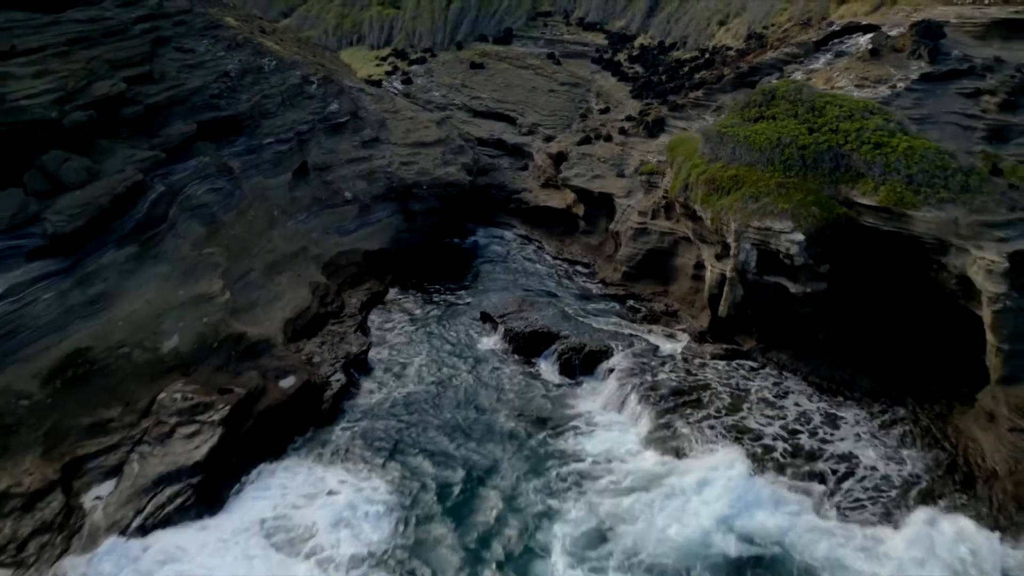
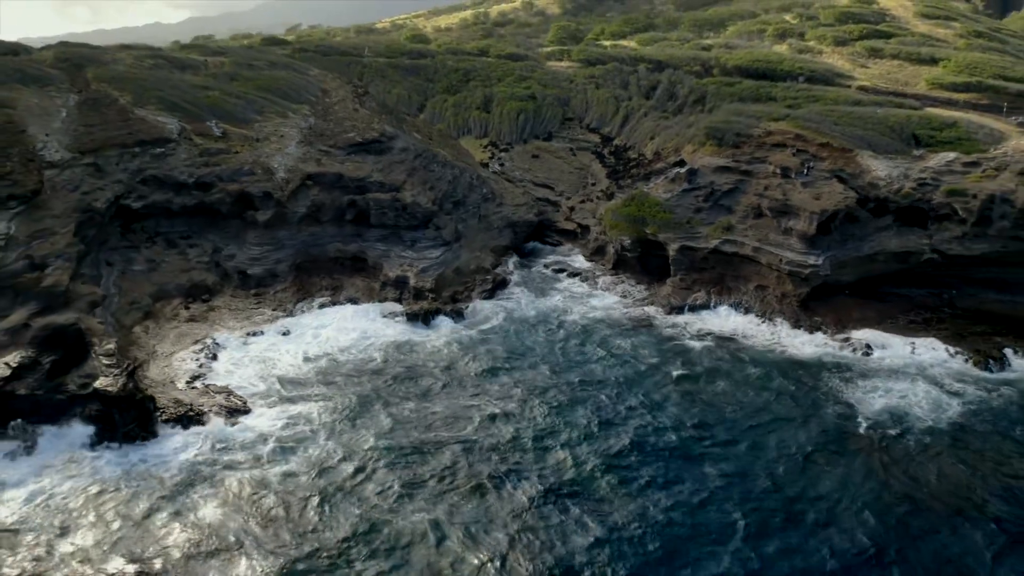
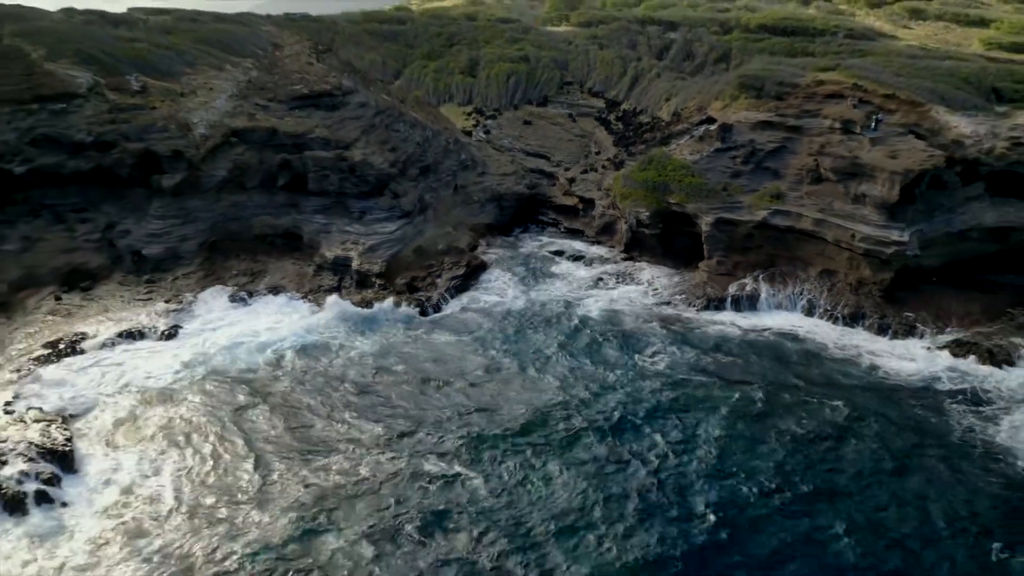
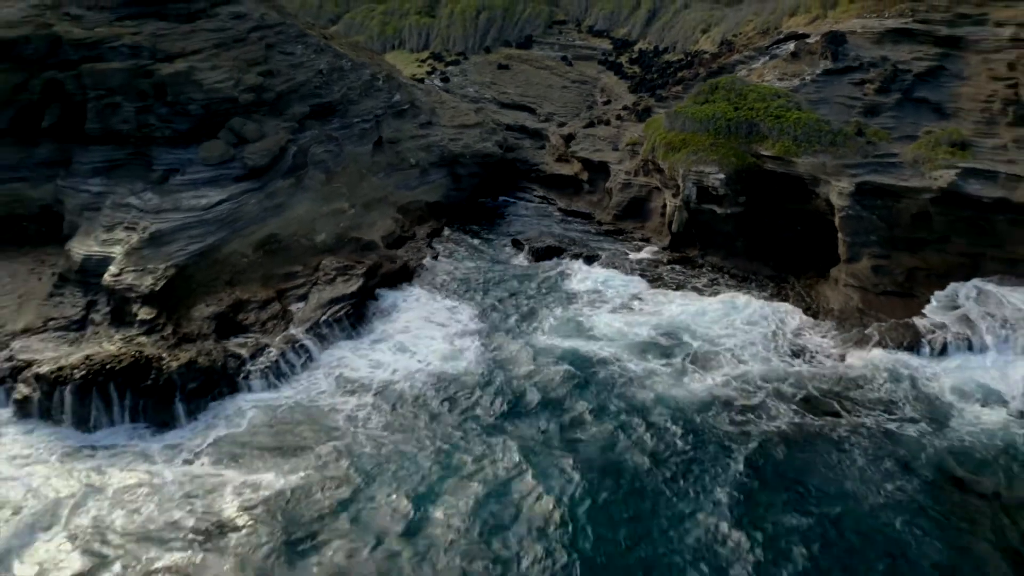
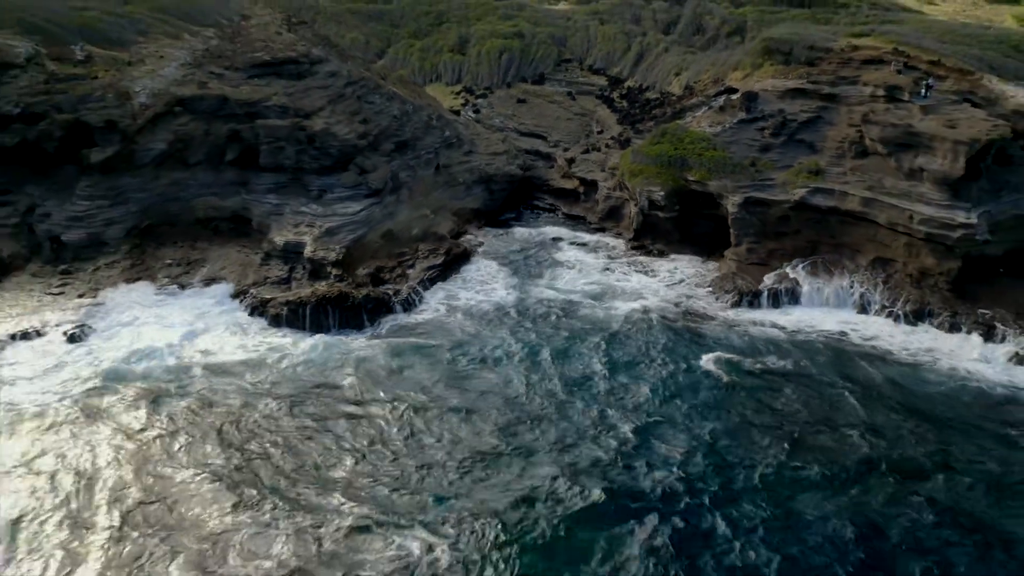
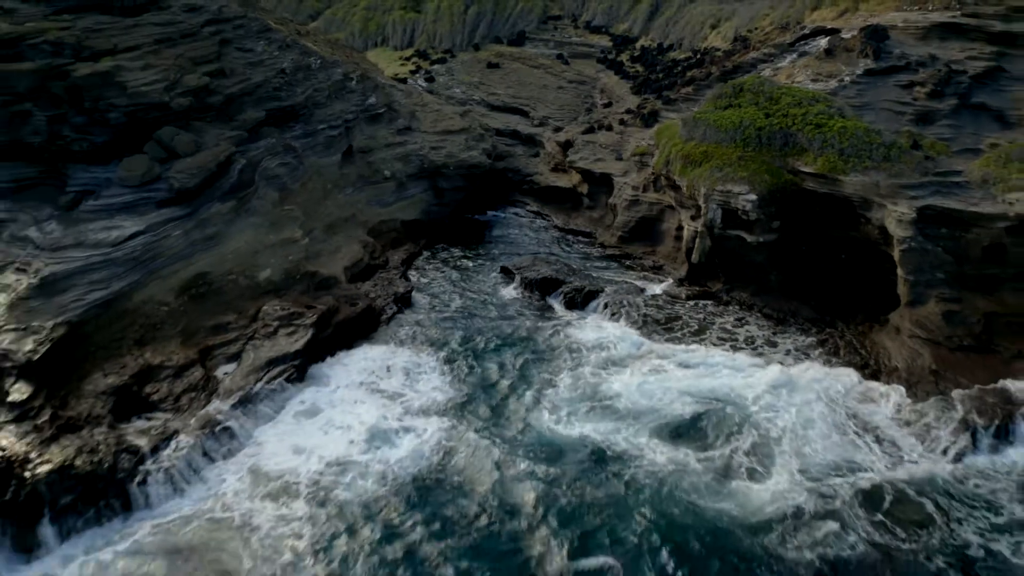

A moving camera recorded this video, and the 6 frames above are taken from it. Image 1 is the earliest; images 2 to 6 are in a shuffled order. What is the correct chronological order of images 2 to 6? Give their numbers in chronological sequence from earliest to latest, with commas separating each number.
6, 4, 5, 3, 2
